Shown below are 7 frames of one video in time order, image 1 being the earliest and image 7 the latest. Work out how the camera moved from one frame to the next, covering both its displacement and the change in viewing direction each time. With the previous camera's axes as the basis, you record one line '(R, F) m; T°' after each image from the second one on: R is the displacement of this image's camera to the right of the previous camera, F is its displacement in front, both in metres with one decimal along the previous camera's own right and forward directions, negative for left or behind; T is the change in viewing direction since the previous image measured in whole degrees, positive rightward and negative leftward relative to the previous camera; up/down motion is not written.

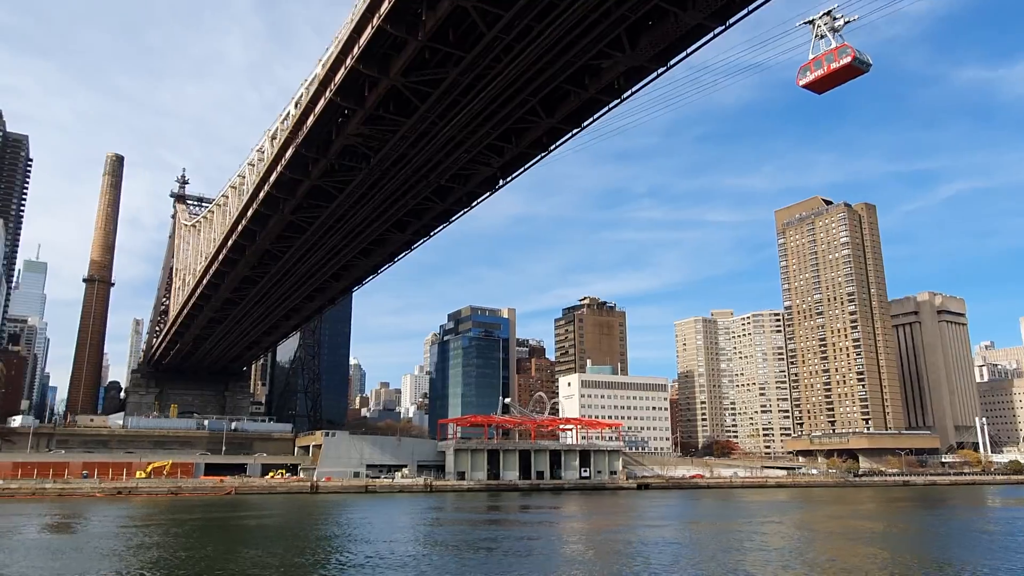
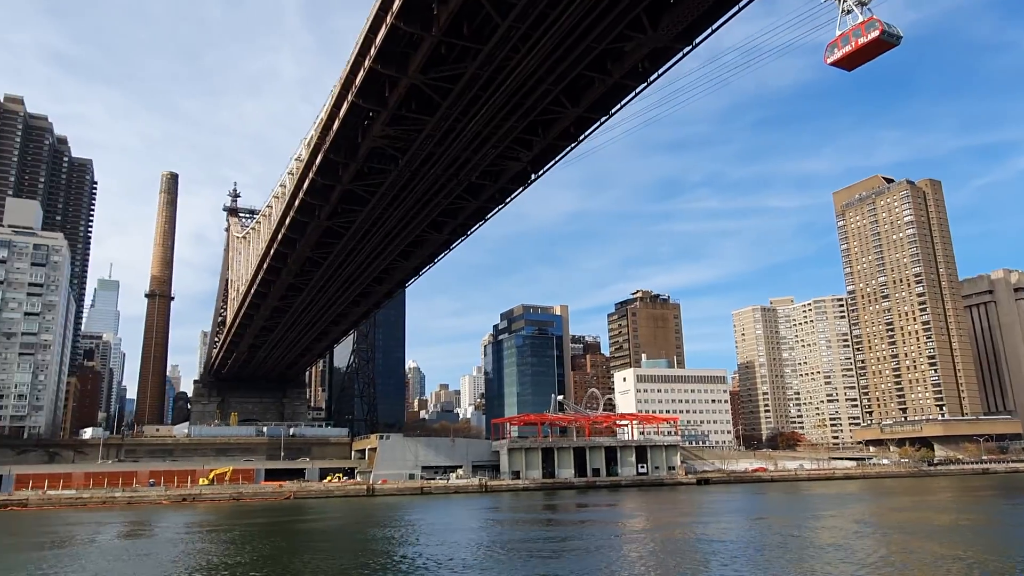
(+1.0, +0.7) m; -4°
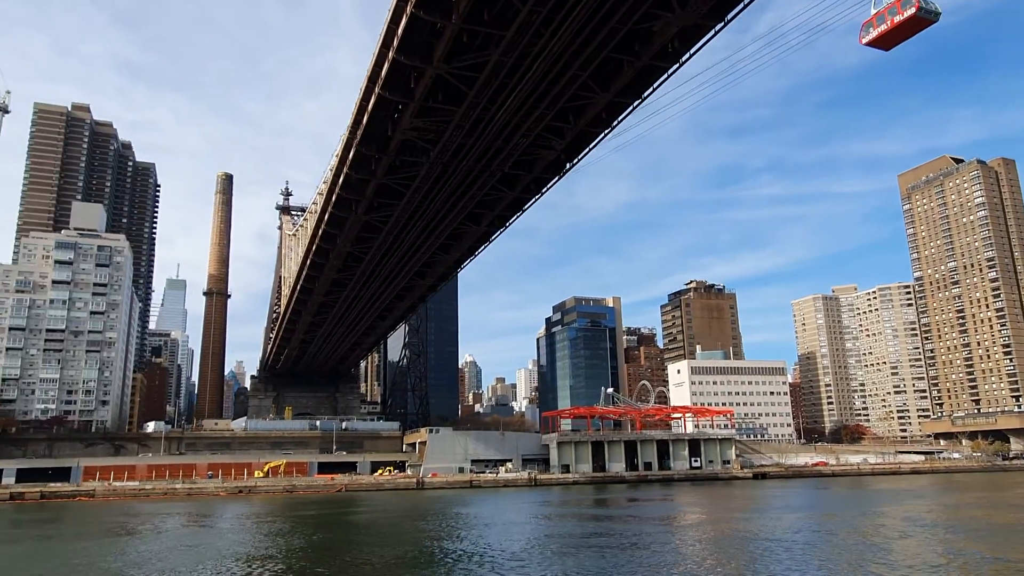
(+1.0, +0.6) m; -4°
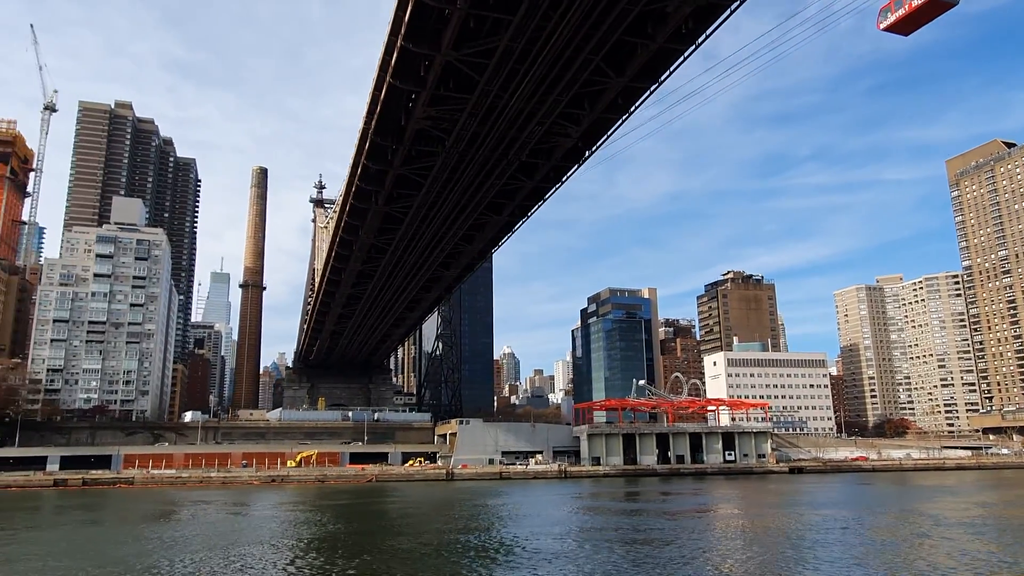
(+1.1, +0.5) m; -3°
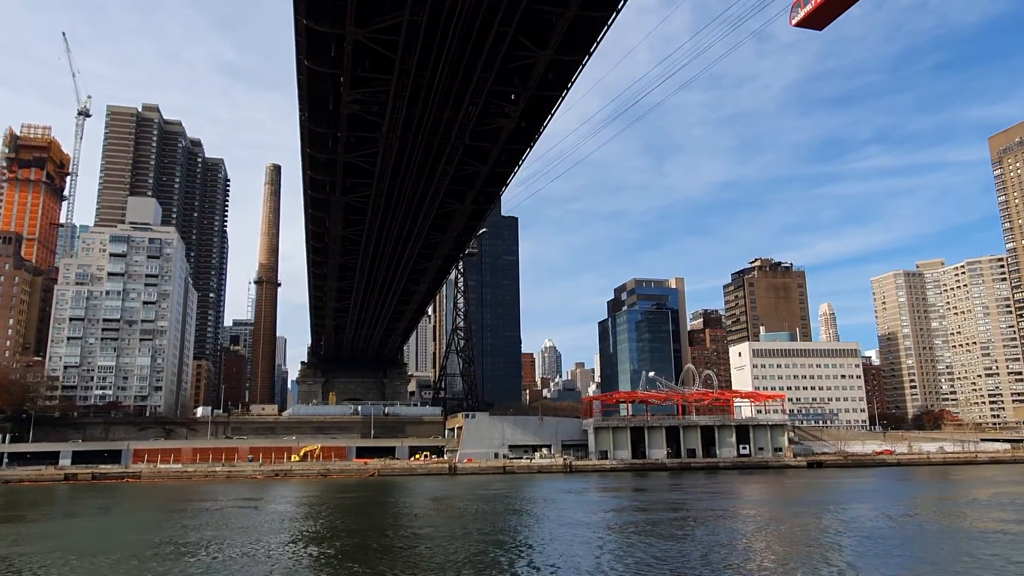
(+4.7, +1.5) m; -4°
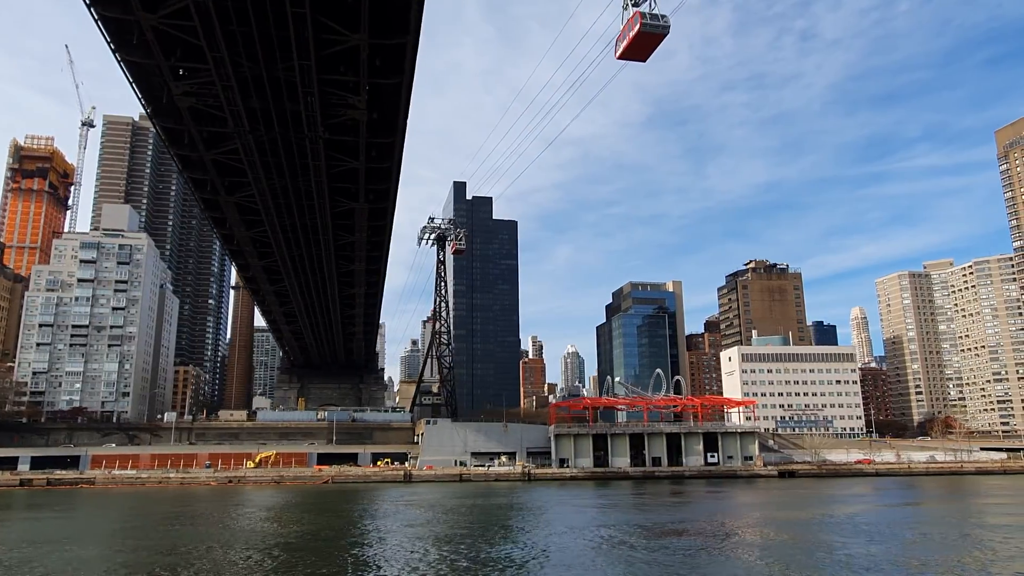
(+7.7, +2.0) m; -3°
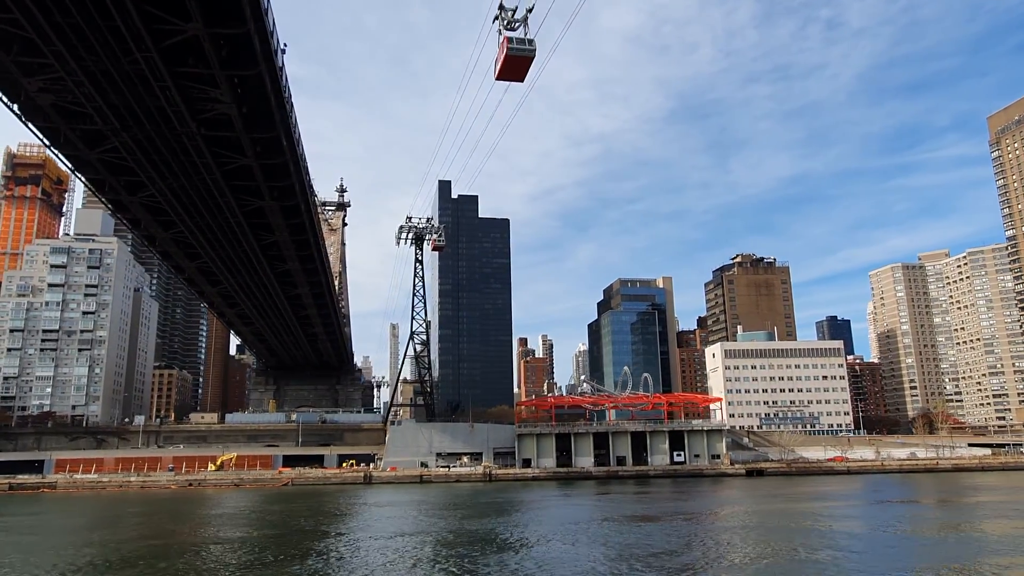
(+5.9, +1.2) m; -2°
